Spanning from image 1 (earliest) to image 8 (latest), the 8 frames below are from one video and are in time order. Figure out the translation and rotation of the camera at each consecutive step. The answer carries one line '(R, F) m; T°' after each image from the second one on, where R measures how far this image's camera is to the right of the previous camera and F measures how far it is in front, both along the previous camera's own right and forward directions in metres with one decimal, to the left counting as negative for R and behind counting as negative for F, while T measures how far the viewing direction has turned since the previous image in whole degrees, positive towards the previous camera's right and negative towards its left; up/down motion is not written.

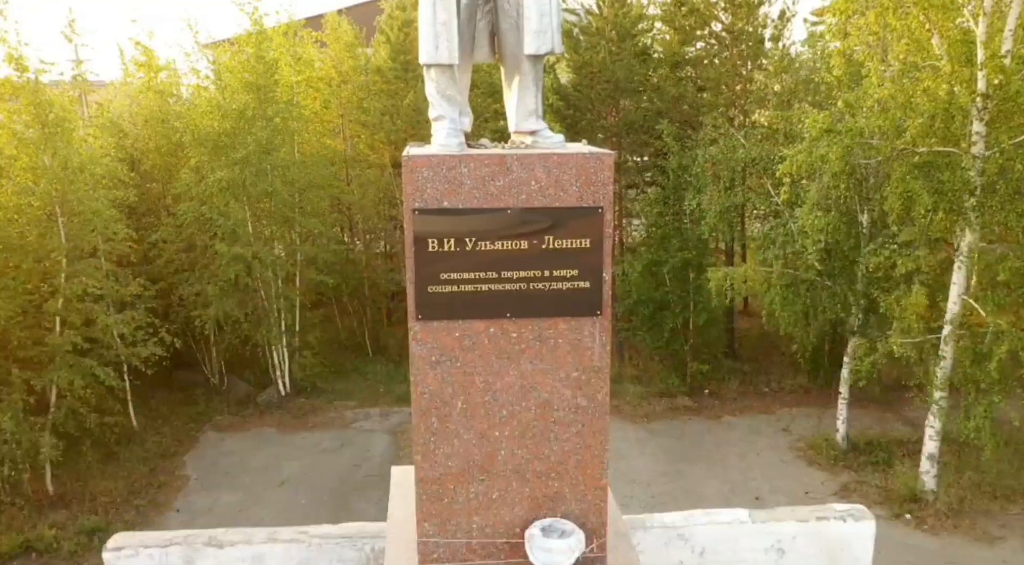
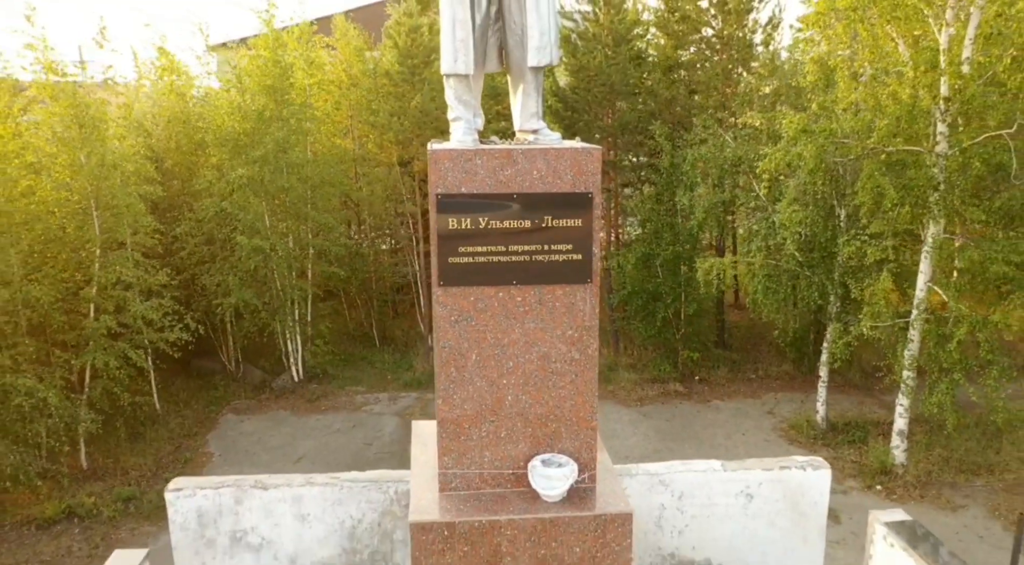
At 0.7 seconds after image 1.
(0.0, -0.5) m; 0°
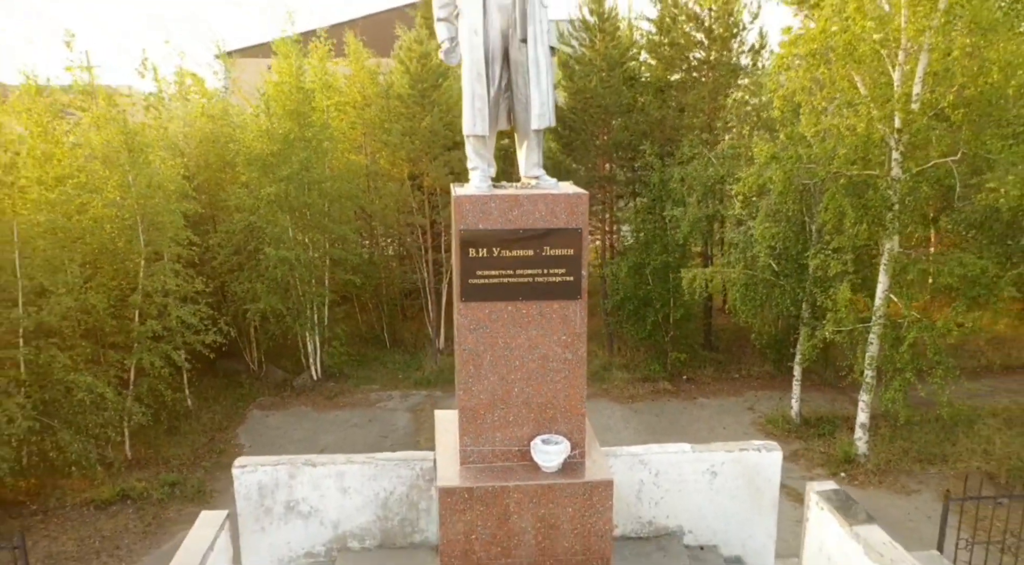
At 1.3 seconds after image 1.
(0.0, -0.8) m; 0°
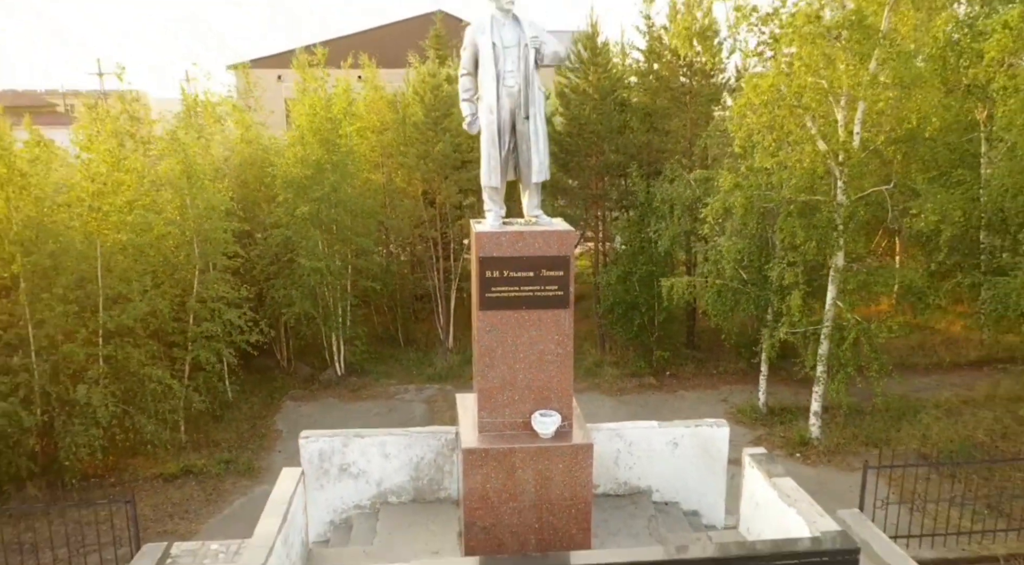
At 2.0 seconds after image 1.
(0.0, -1.3) m; 0°
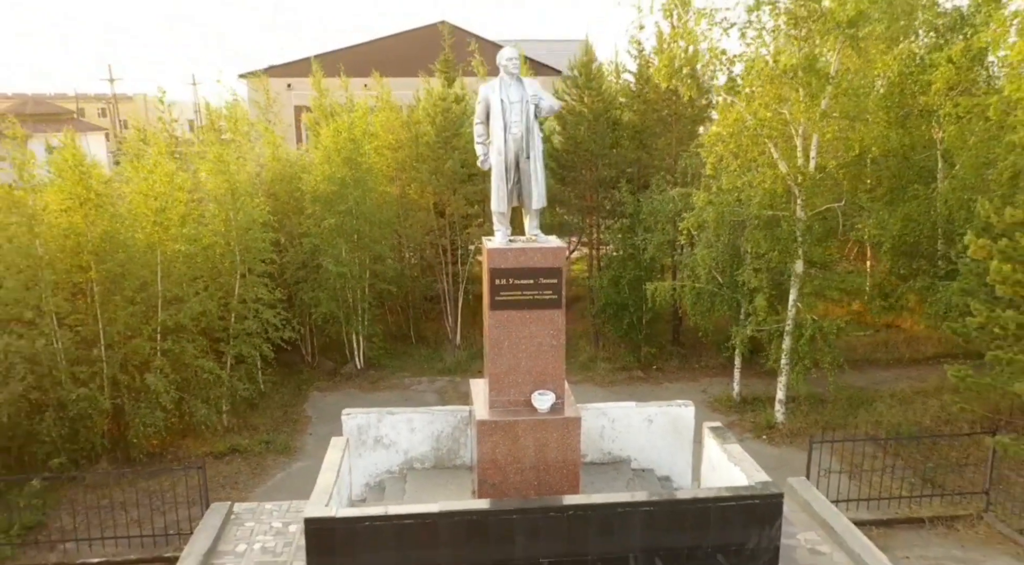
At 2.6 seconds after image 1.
(0.0, -1.3) m; 0°
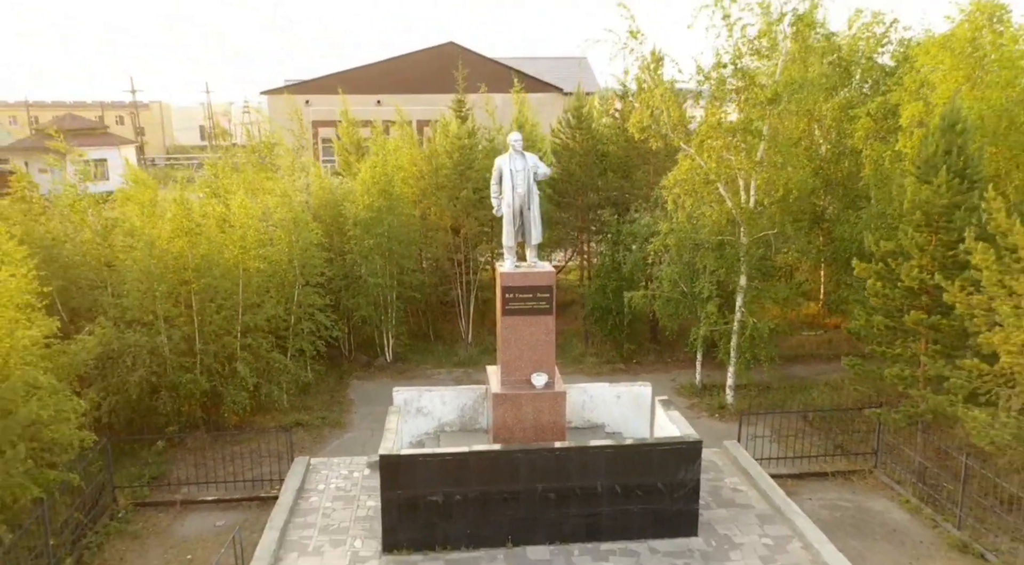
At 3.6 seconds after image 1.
(-0.1, -2.6) m; 0°
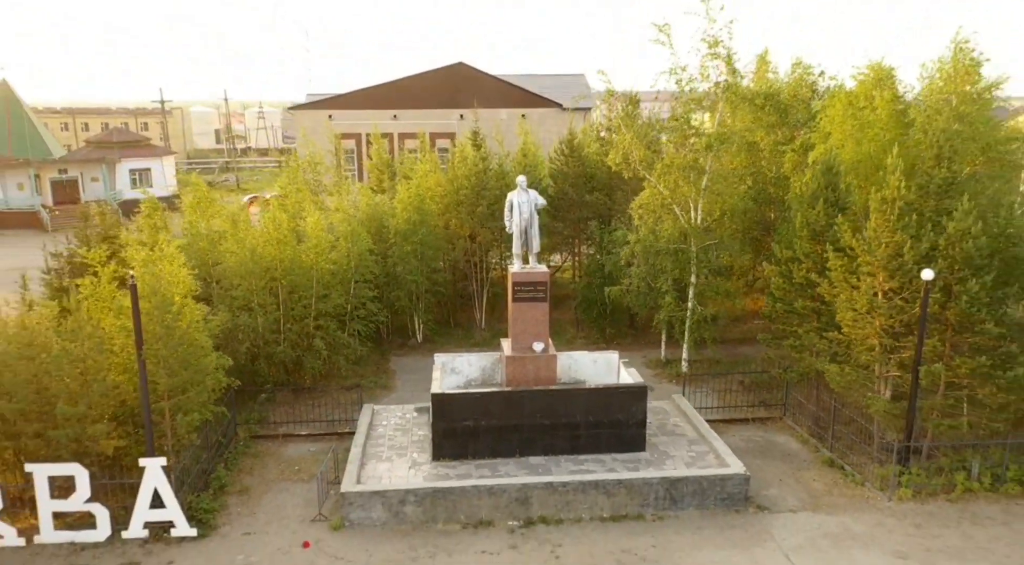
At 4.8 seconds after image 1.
(-0.1, -3.9) m; 0°
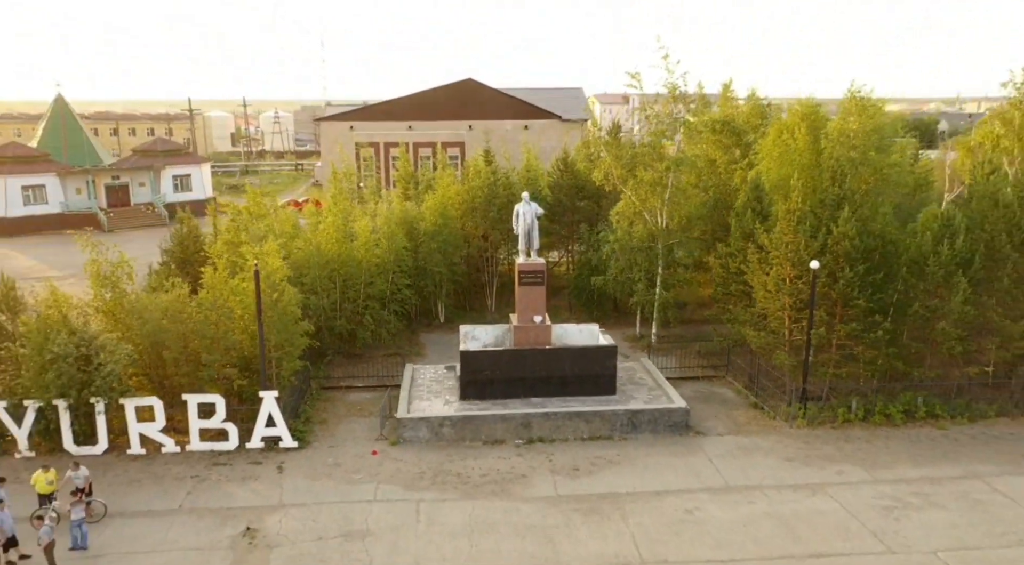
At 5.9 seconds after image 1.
(-0.1, -4.4) m; 0°
